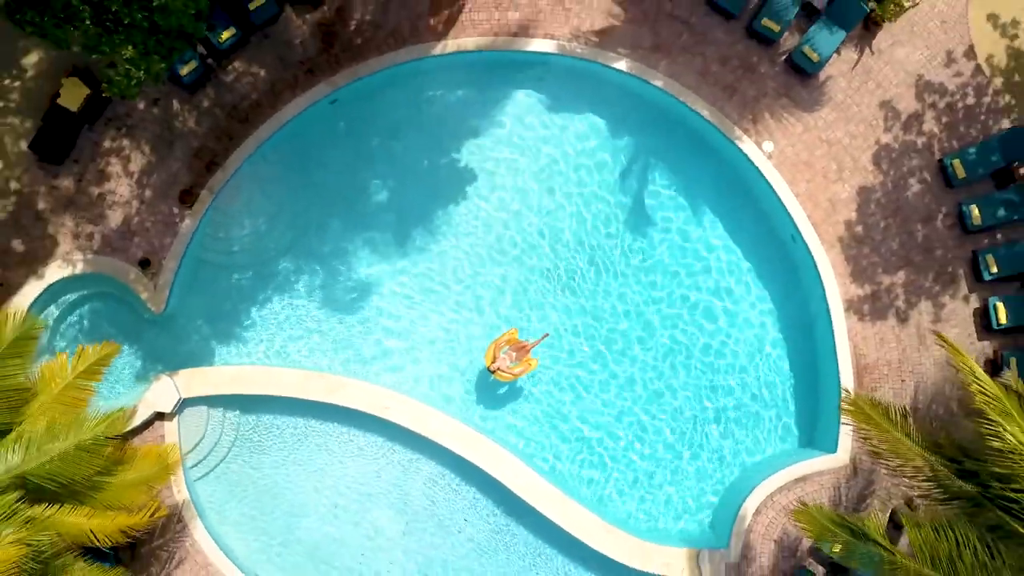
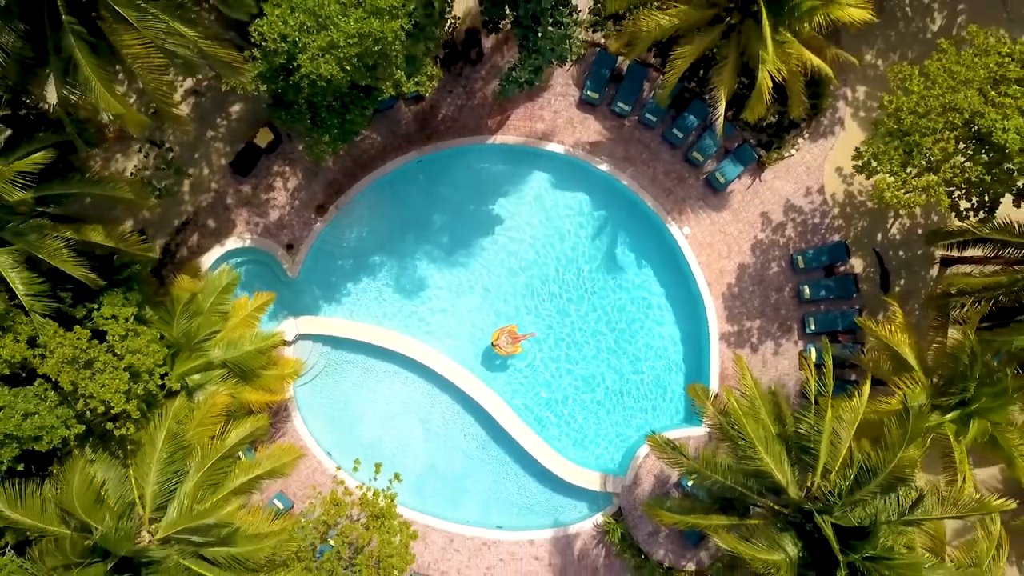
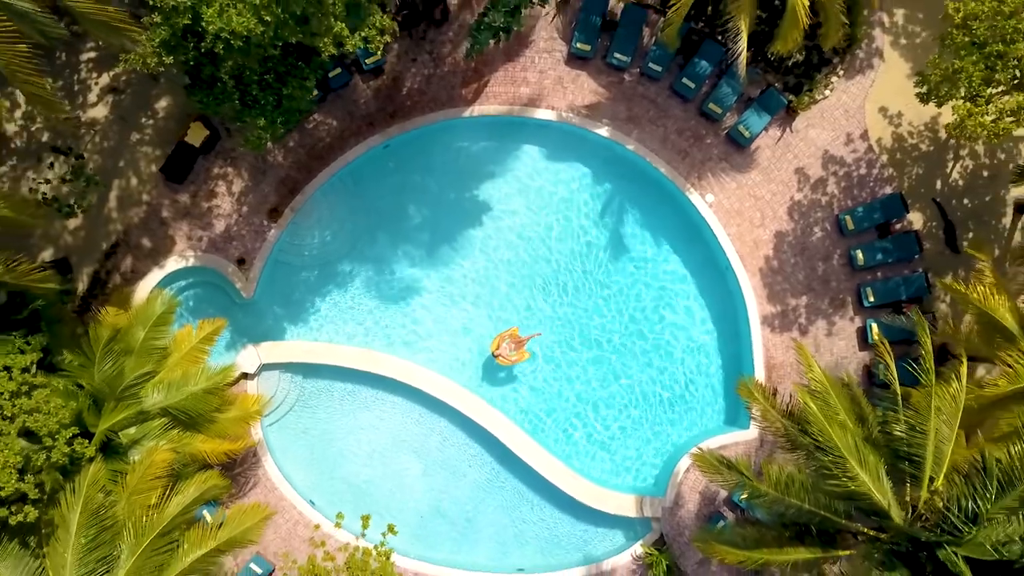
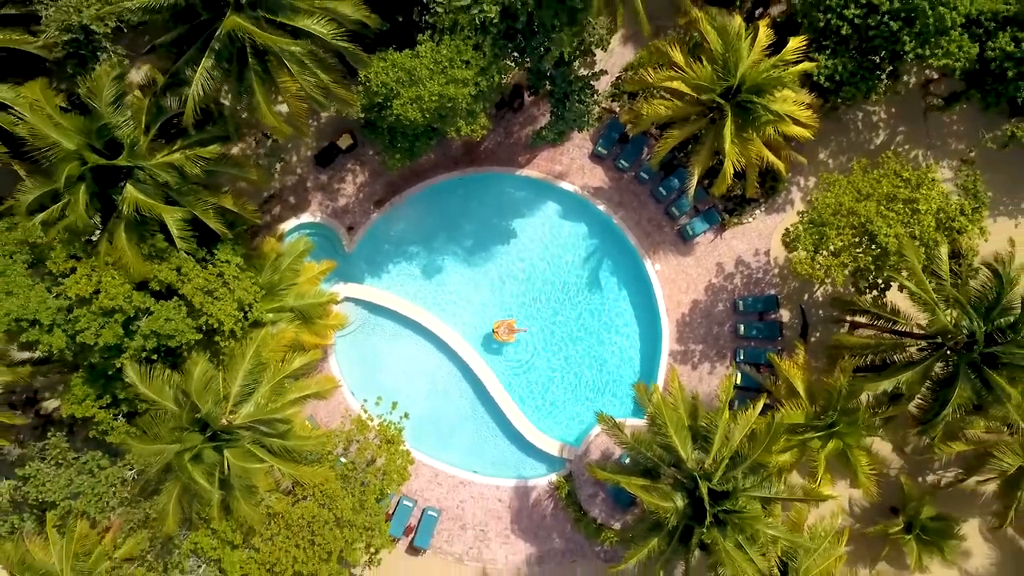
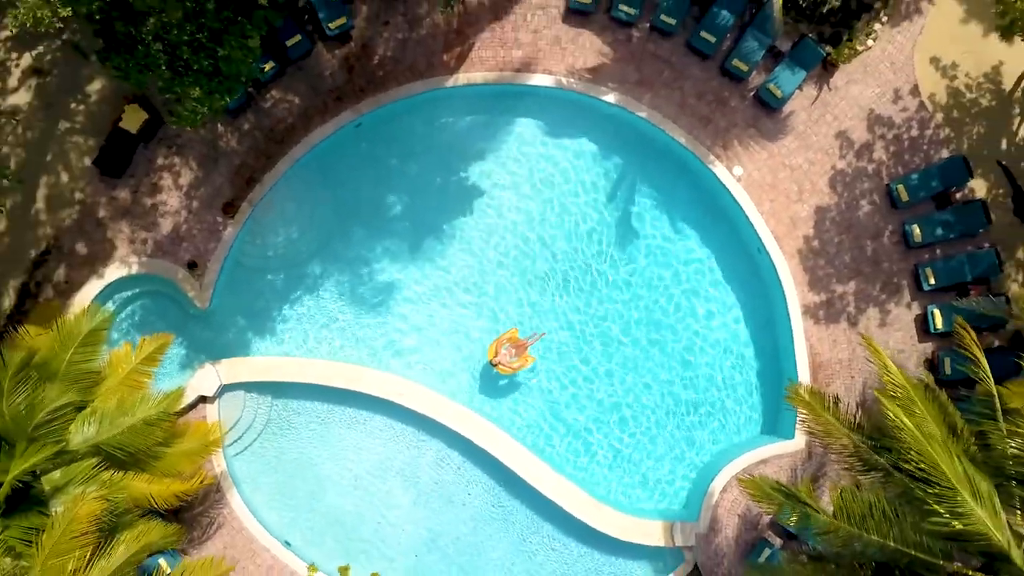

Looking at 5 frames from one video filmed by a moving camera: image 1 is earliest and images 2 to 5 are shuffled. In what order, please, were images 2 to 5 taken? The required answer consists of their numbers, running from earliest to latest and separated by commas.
5, 3, 2, 4
